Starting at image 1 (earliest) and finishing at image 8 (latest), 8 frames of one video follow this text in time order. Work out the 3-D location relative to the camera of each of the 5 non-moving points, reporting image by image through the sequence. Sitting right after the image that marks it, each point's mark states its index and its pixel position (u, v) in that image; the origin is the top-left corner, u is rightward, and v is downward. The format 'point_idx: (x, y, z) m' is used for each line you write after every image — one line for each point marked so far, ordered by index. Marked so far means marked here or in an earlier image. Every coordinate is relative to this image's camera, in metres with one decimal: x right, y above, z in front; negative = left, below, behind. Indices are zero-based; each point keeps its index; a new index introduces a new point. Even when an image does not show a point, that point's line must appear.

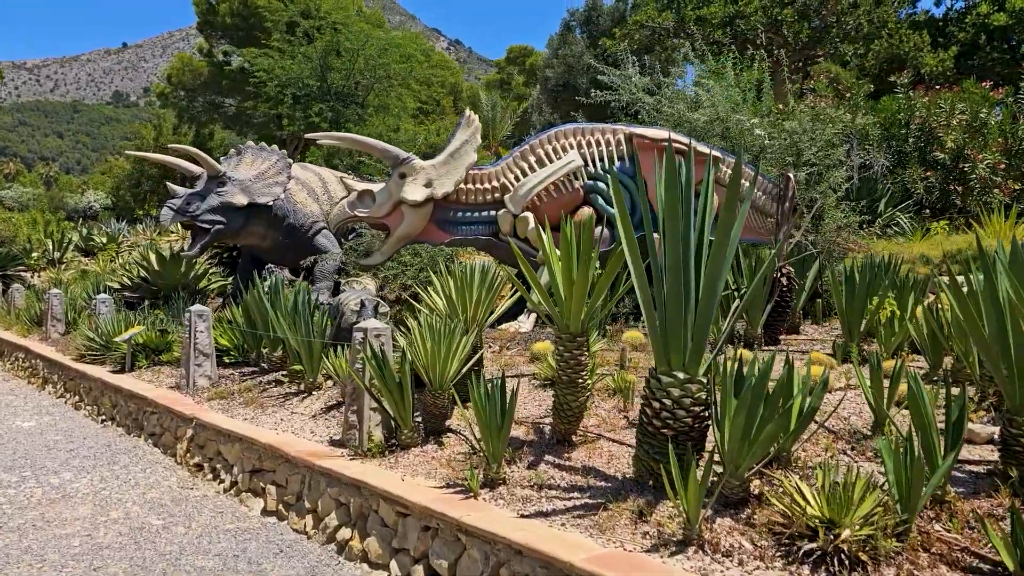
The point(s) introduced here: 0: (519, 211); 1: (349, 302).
0: (+0.1, +0.7, +6.7) m
1: (-1.3, -0.1, +5.9) m
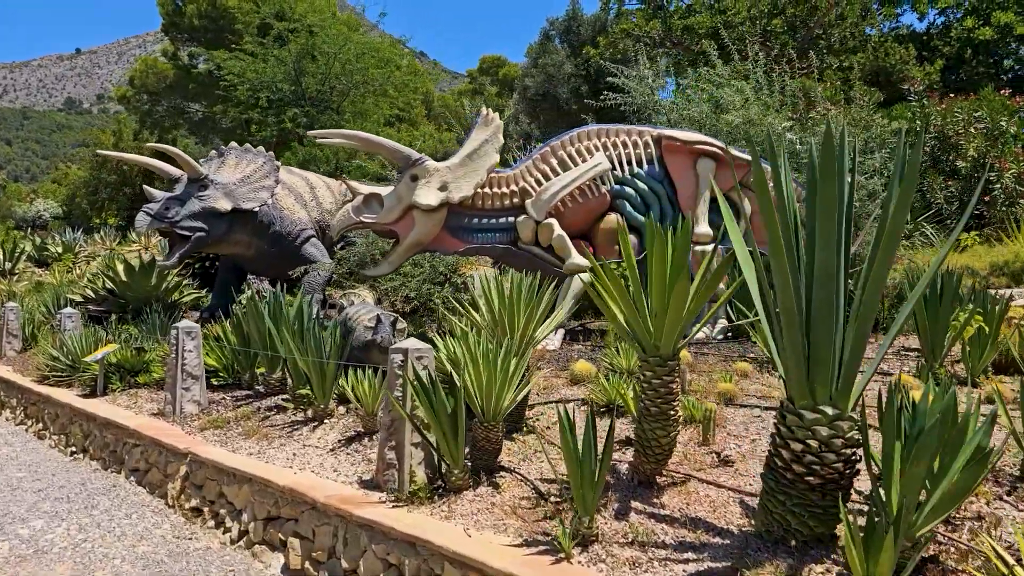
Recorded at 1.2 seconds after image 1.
0: (+0.2, +0.6, +6.2) m
1: (-1.0, -0.2, +5.3) m
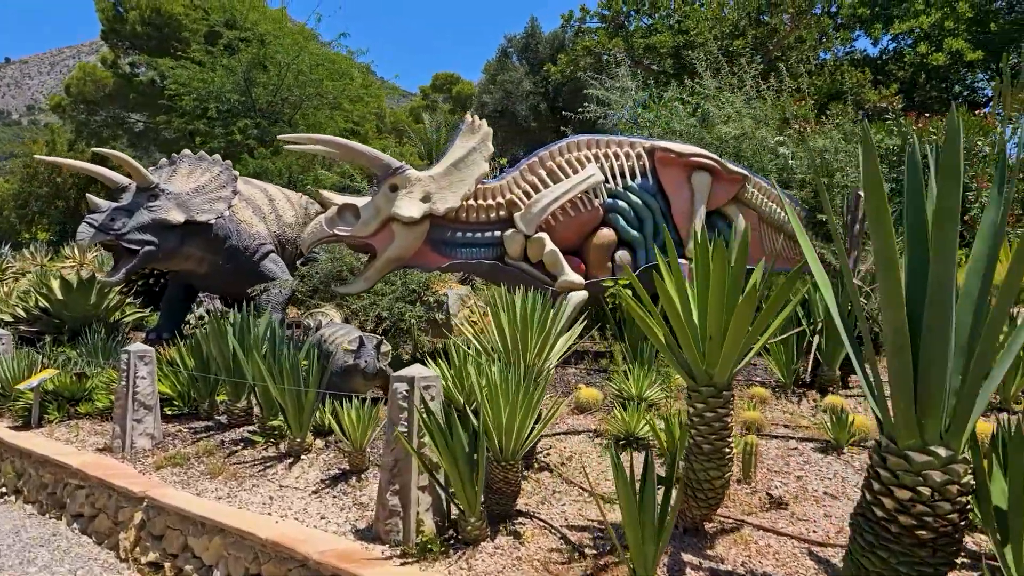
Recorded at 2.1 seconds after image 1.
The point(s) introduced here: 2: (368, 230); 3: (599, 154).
0: (+0.1, +0.4, +5.8) m
1: (-1.1, -0.3, +4.8) m
2: (-1.1, +0.4, +5.7) m
3: (+0.7, +1.1, +6.1) m
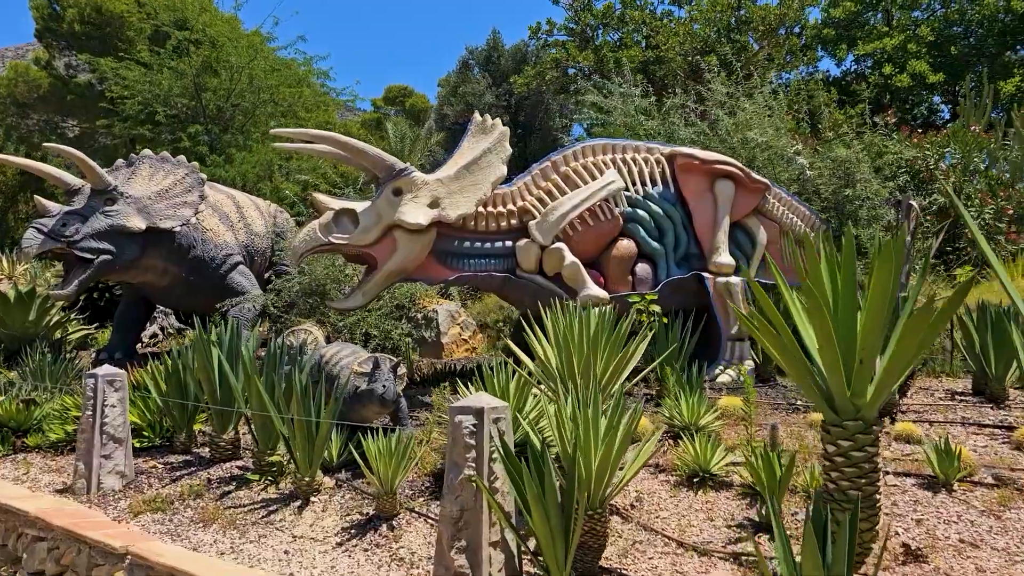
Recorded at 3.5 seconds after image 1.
0: (+0.3, +0.3, +5.3) m
1: (-0.9, -0.4, +4.2) m
2: (-1.0, +0.3, +5.2) m
3: (+0.8, +1.0, +5.7) m
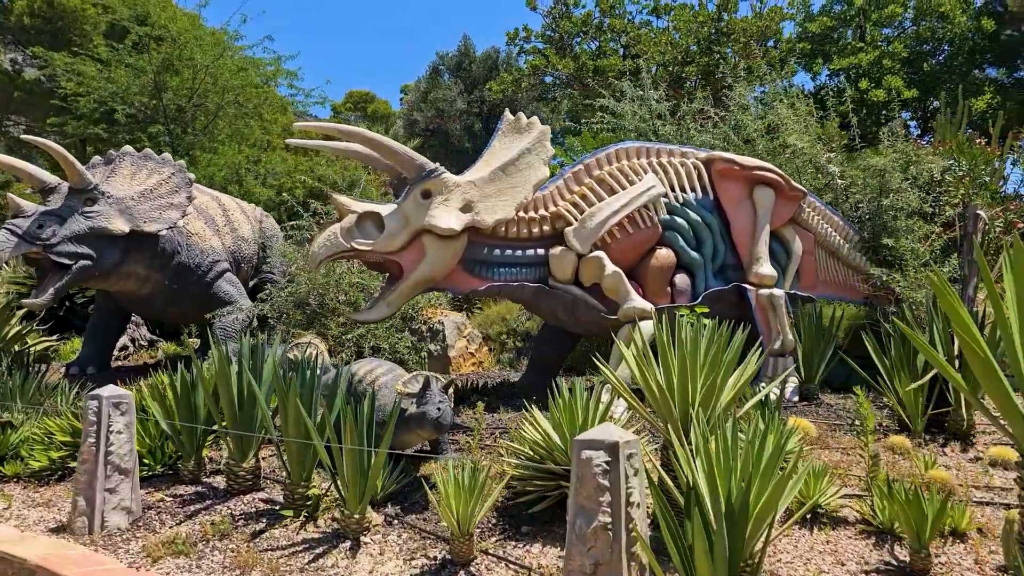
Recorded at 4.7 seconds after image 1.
0: (+0.5, +0.3, +4.9) m
1: (-0.6, -0.5, +3.7) m
2: (-0.7, +0.3, +4.7) m
3: (+1.0, +0.9, +5.4) m
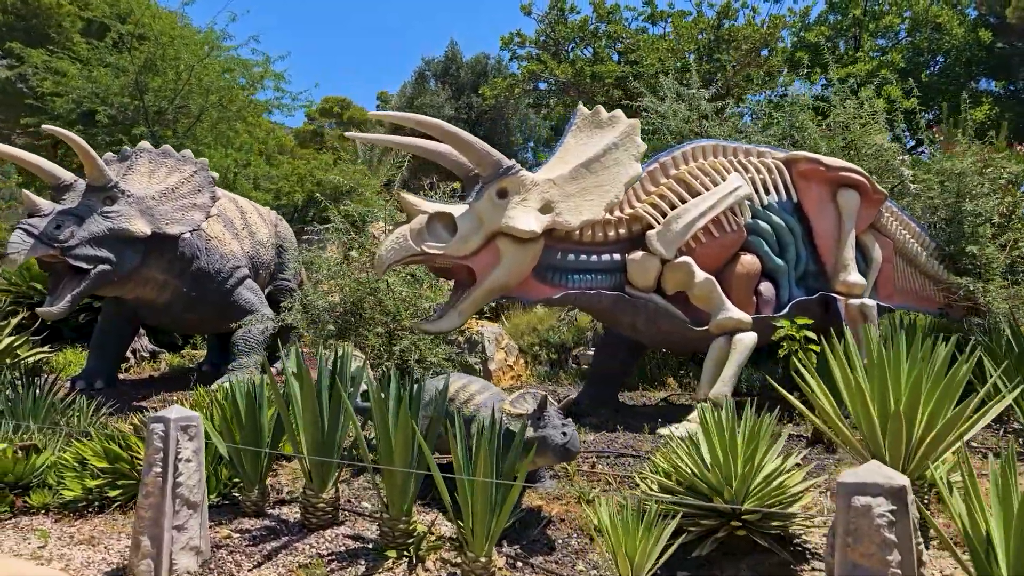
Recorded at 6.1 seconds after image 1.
0: (+1.0, +0.2, +4.6) m
1: (0.0, -0.5, +3.3) m
2: (-0.2, +0.2, +4.3) m
3: (+1.5, +0.8, +5.1) m
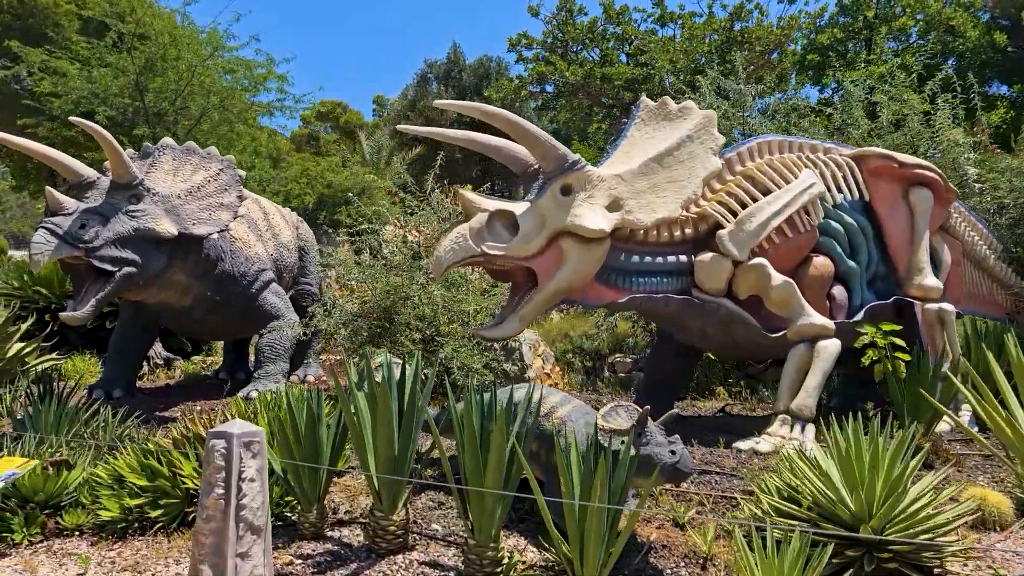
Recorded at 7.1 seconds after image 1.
0: (+1.3, +0.2, +4.3) m
1: (+0.3, -0.5, +3.0) m
2: (+0.1, +0.2, +4.0) m
3: (+1.8, +0.8, +4.8) m
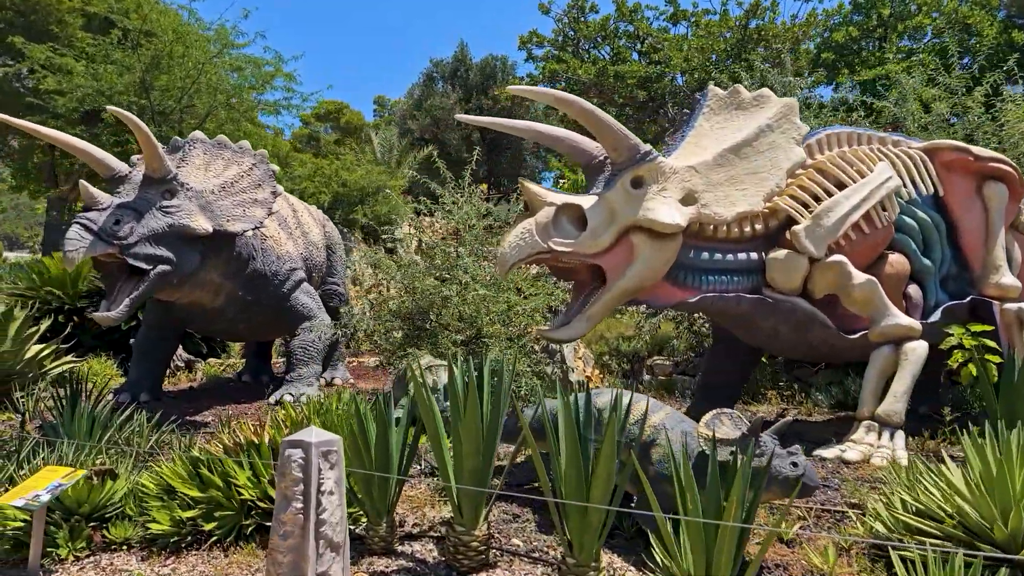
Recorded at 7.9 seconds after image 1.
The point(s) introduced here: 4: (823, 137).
0: (+1.7, +0.2, +4.1) m
1: (+0.7, -0.5, +2.8) m
2: (+0.5, +0.2, +3.8) m
3: (+2.2, +0.8, +4.6) m
4: (+1.9, +0.9, +4.5) m
